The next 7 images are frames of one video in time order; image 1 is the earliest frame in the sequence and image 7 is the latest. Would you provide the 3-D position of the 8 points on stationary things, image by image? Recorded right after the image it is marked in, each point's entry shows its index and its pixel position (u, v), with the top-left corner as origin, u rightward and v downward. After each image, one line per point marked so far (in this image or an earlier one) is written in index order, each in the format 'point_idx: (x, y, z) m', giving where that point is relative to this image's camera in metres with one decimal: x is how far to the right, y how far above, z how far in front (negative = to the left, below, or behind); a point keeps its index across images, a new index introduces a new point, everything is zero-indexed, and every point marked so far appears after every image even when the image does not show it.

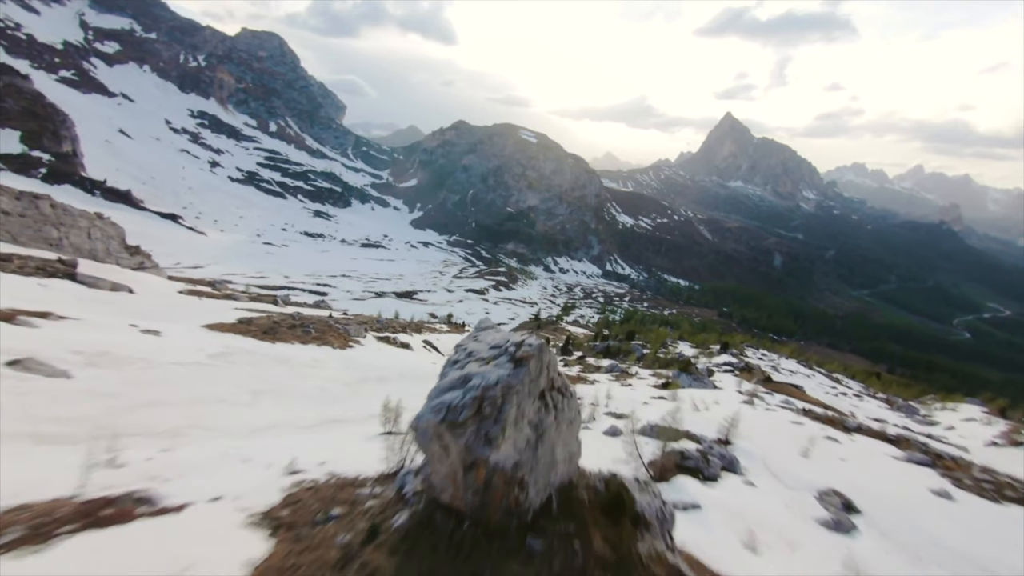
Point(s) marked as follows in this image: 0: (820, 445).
0: (+14.6, -7.4, +19.7) m
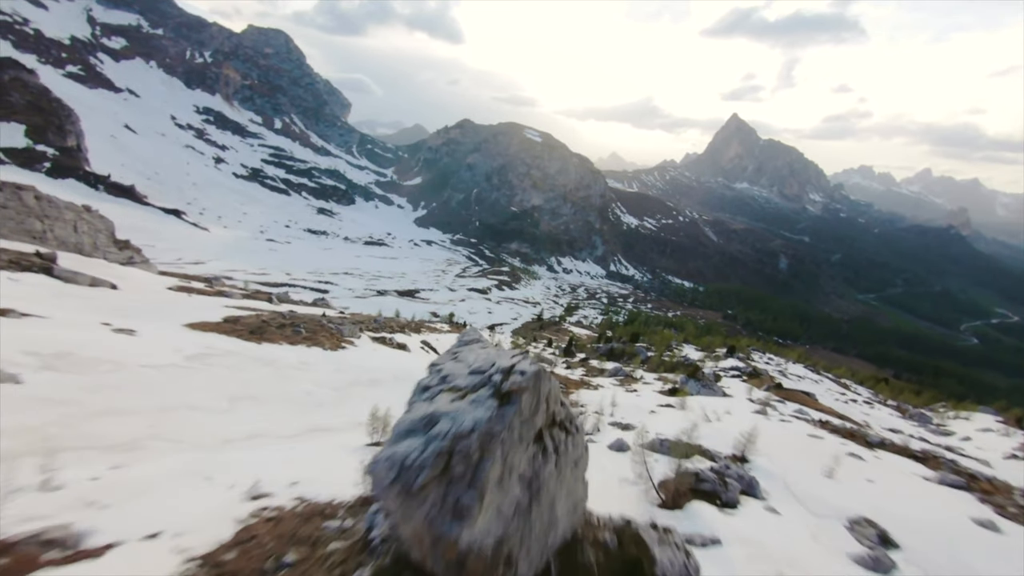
0: (+14.5, -7.6, +18.1) m
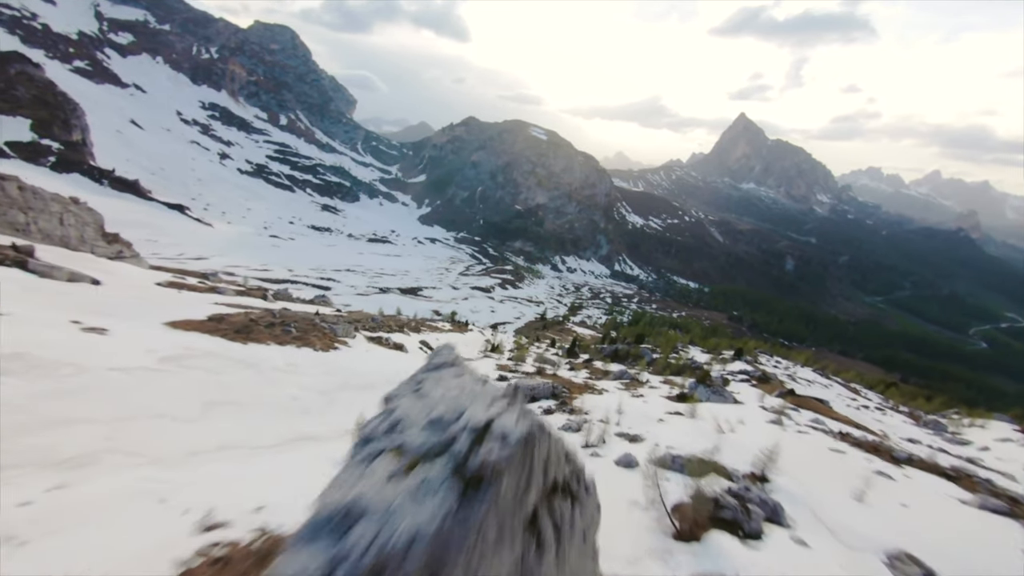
0: (+14.4, -7.8, +16.5) m
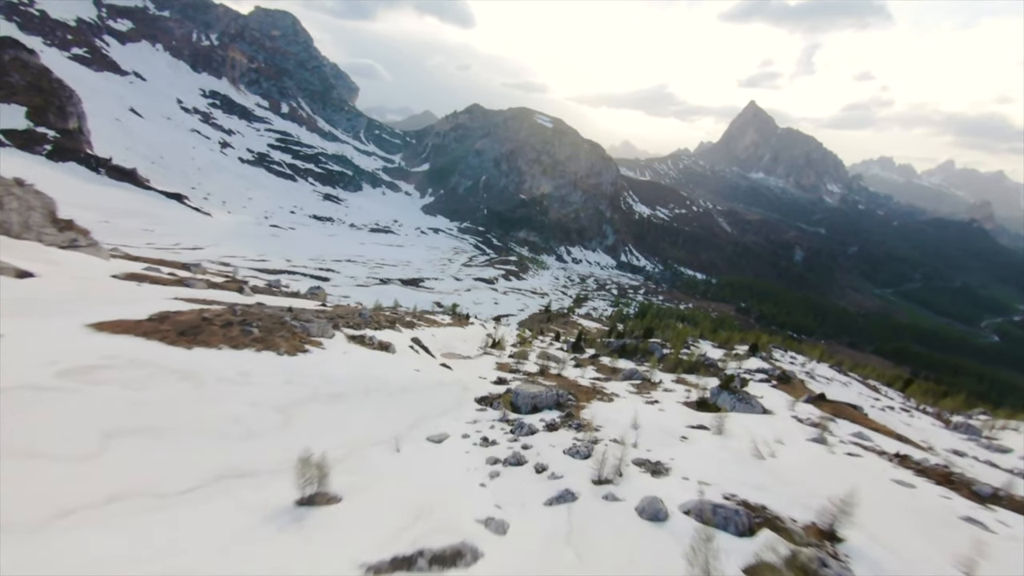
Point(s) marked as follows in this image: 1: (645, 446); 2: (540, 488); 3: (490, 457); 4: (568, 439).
0: (+14.1, -7.7, +12.7) m
1: (+6.2, -7.3, +19.4) m
2: (+1.0, -7.3, +15.2) m
3: (-1.0, -7.4, +18.4) m
4: (+2.7, -7.3, +20.0) m
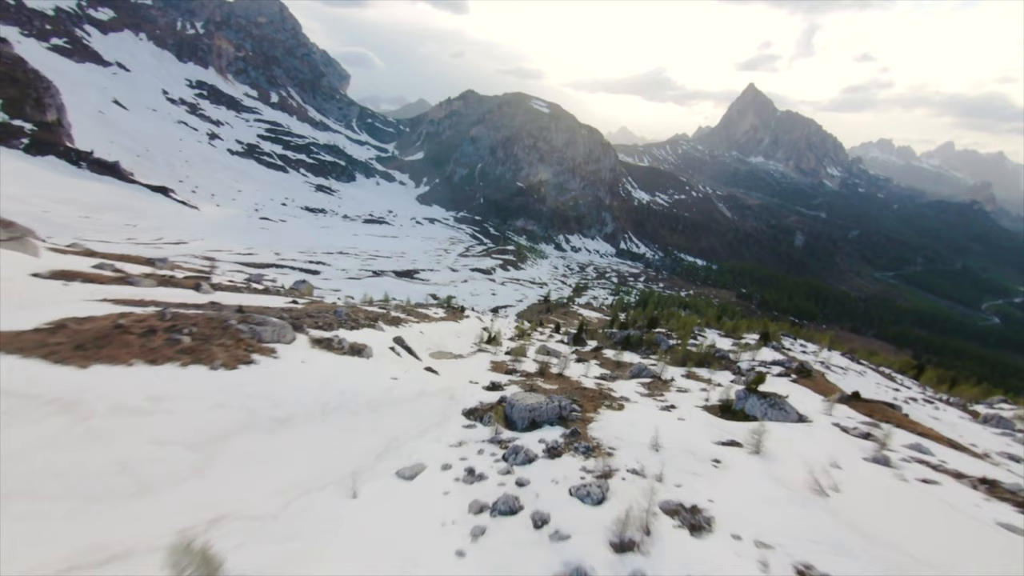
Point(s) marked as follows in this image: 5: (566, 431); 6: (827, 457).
0: (+13.8, -7.3, +8.5) m
1: (+5.9, -7.0, +15.3) m
2: (+0.7, -7.1, +11.0) m
3: (-1.3, -7.2, +14.3) m
4: (+2.4, -6.9, +15.8) m
5: (+2.6, -6.9, +20.0) m
6: (+13.5, -7.2, +17.9) m
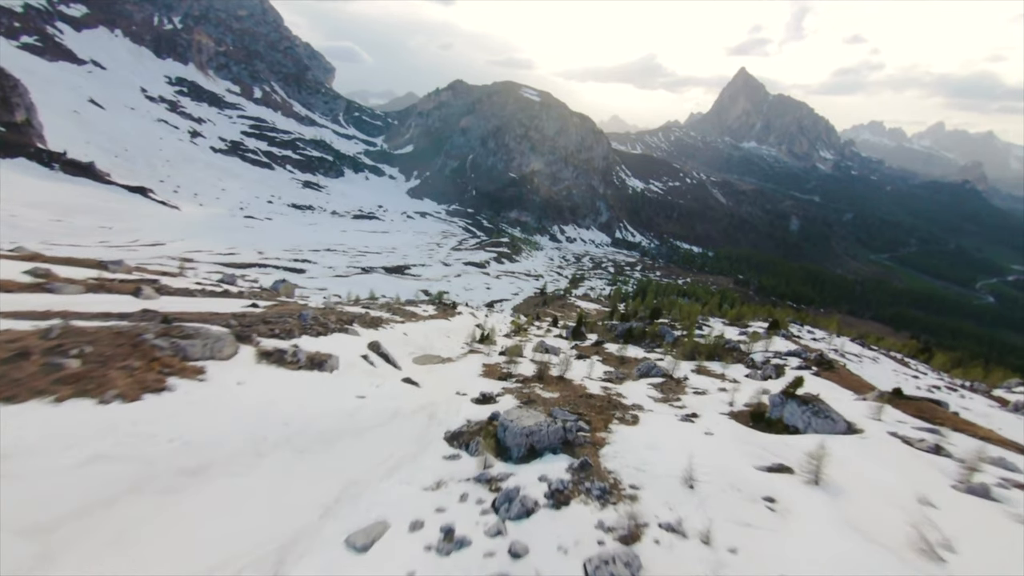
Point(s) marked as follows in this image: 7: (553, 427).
0: (+13.7, -6.9, +4.4) m
1: (+5.7, -6.7, +11.1) m
2: (+0.5, -7.1, +6.8) m
3: (-1.5, -7.2, +10.0) m
4: (+2.1, -6.7, +11.6) m
5: (+2.3, -6.6, +15.8) m
6: (+13.2, -6.6, +13.8) m
7: (+1.7, -5.9, +17.5) m
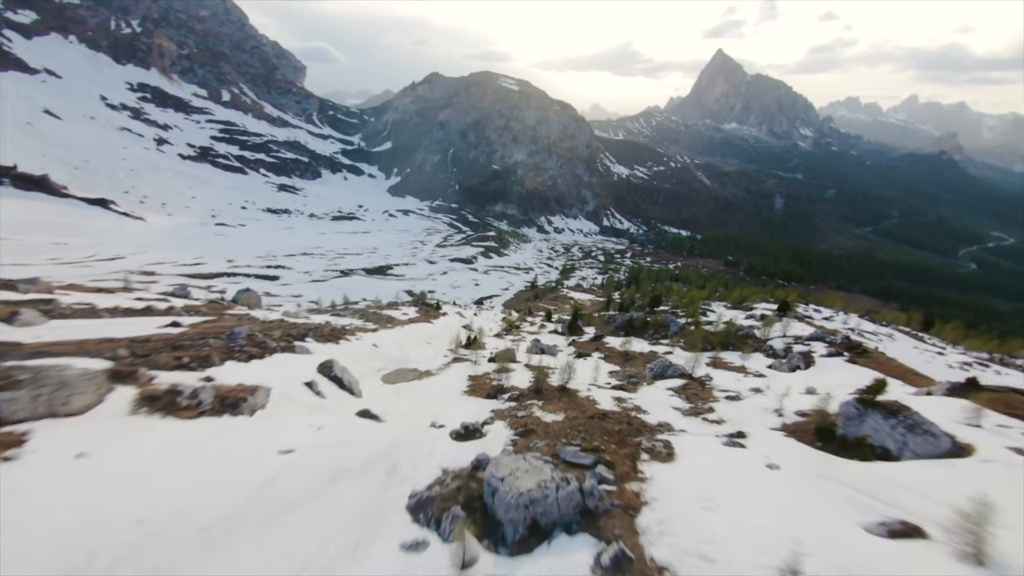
0: (+13.8, -6.2, -0.9) m
1: (+5.6, -6.3, +5.5) m
2: (+0.6, -7.1, +1.1) m
3: (-1.5, -7.2, +4.3) m
4: (+2.1, -6.6, +5.9) m
5: (+2.1, -6.4, +10.1) m
6: (+13.1, -5.8, +8.4) m
7: (+1.4, -5.7, +11.8) m
